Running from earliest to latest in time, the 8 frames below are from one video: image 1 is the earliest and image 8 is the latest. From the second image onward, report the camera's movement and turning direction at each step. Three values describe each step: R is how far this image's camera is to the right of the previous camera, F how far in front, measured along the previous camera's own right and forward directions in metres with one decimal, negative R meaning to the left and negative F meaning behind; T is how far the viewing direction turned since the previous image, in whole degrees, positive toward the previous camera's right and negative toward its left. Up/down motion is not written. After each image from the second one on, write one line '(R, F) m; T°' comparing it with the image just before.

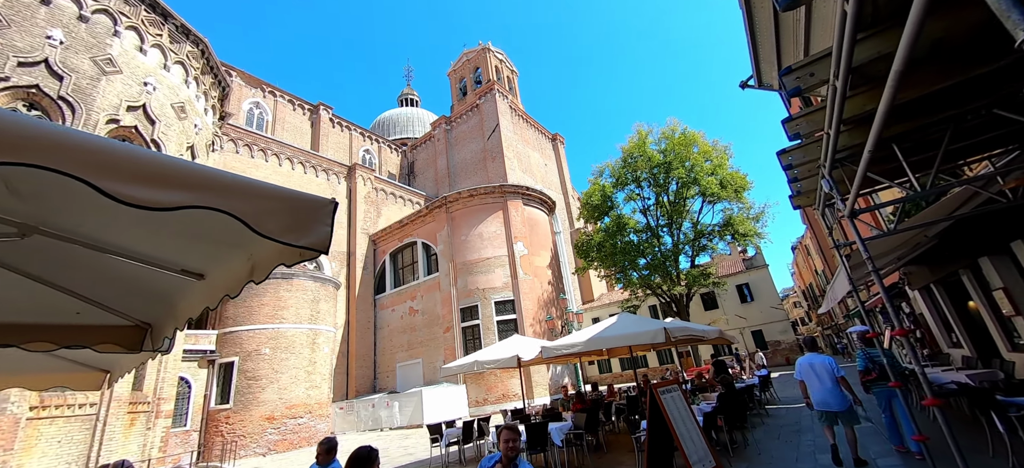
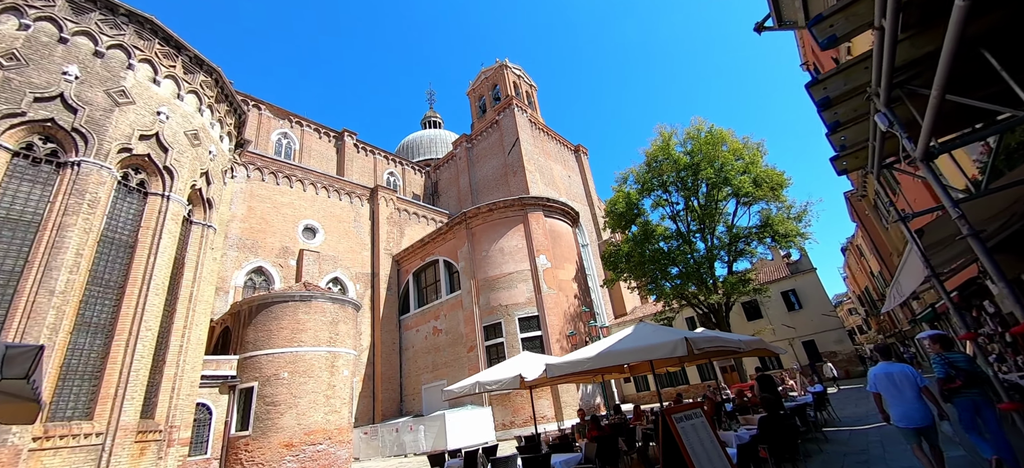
(+0.6, +0.8) m; -4°
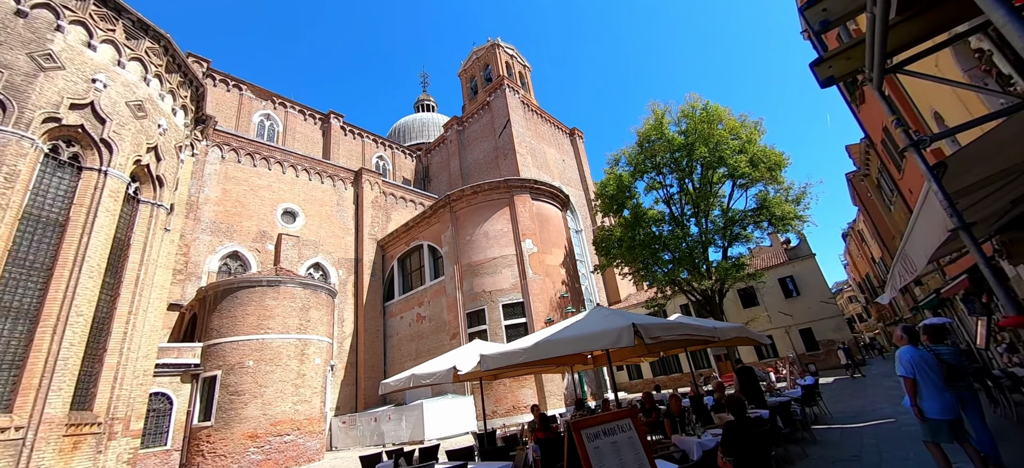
(+1.0, +1.0) m; 0°
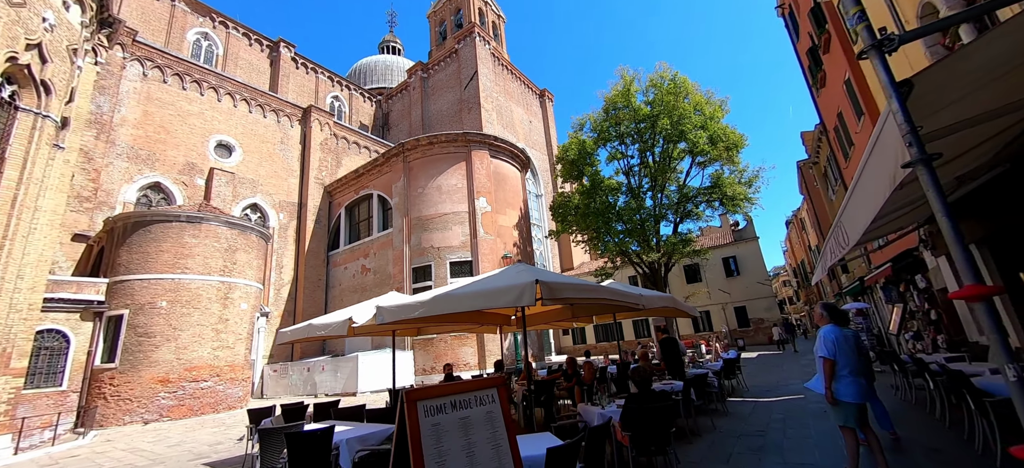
(+0.6, +0.6) m; +5°
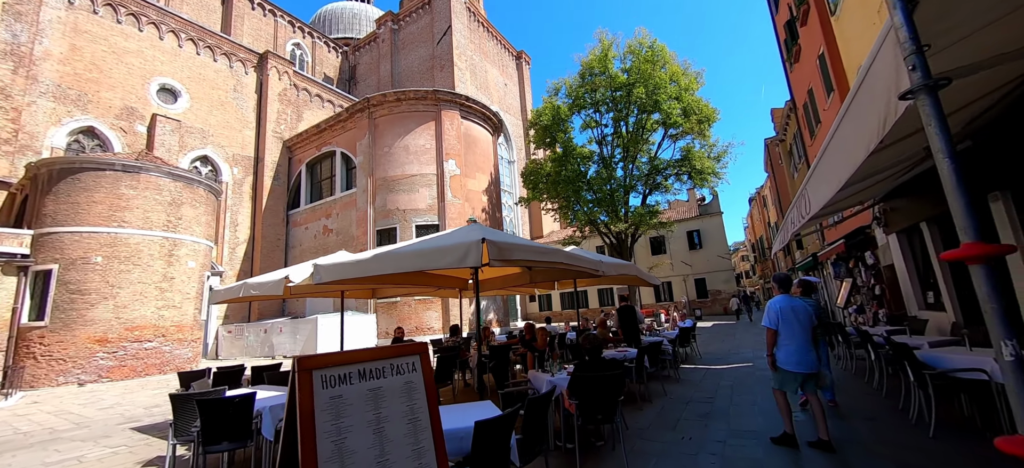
(+0.2, +0.3) m; +4°
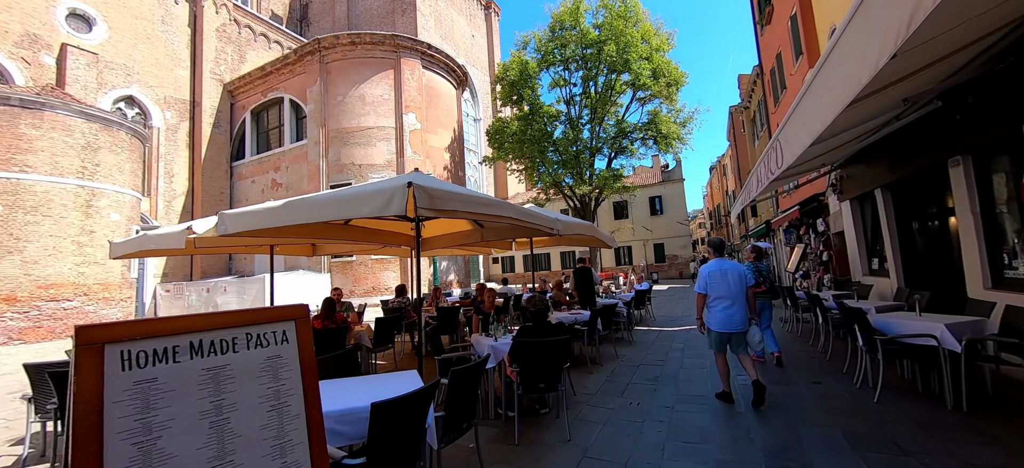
(+0.2, +0.4) m; +5°
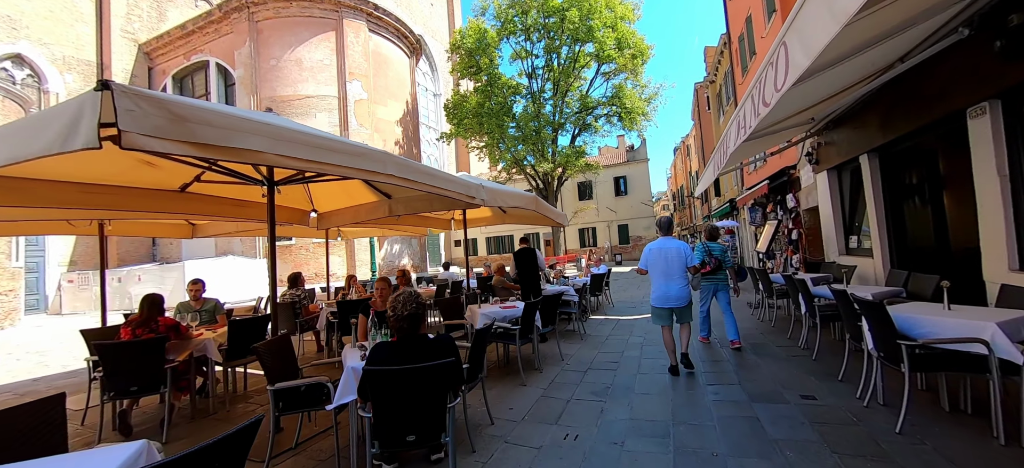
(+0.5, +1.1) m; +4°
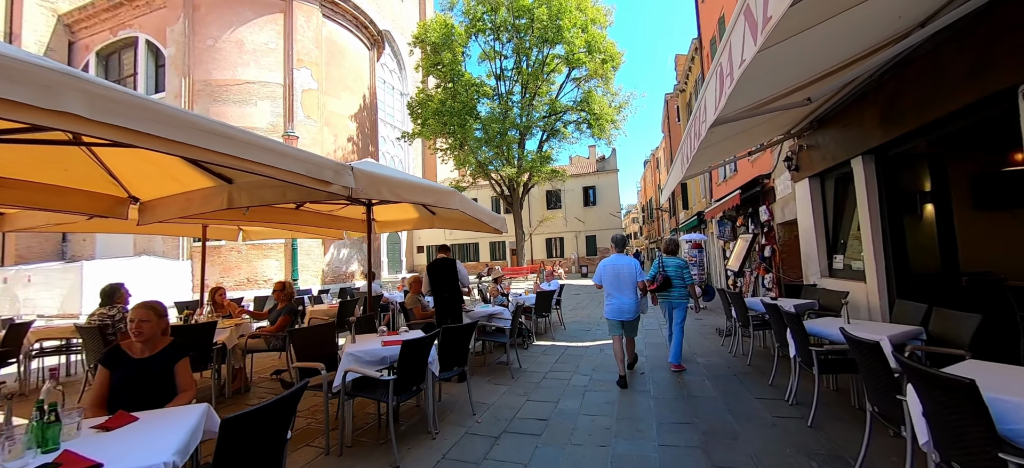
(+0.6, +1.1) m; +4°
